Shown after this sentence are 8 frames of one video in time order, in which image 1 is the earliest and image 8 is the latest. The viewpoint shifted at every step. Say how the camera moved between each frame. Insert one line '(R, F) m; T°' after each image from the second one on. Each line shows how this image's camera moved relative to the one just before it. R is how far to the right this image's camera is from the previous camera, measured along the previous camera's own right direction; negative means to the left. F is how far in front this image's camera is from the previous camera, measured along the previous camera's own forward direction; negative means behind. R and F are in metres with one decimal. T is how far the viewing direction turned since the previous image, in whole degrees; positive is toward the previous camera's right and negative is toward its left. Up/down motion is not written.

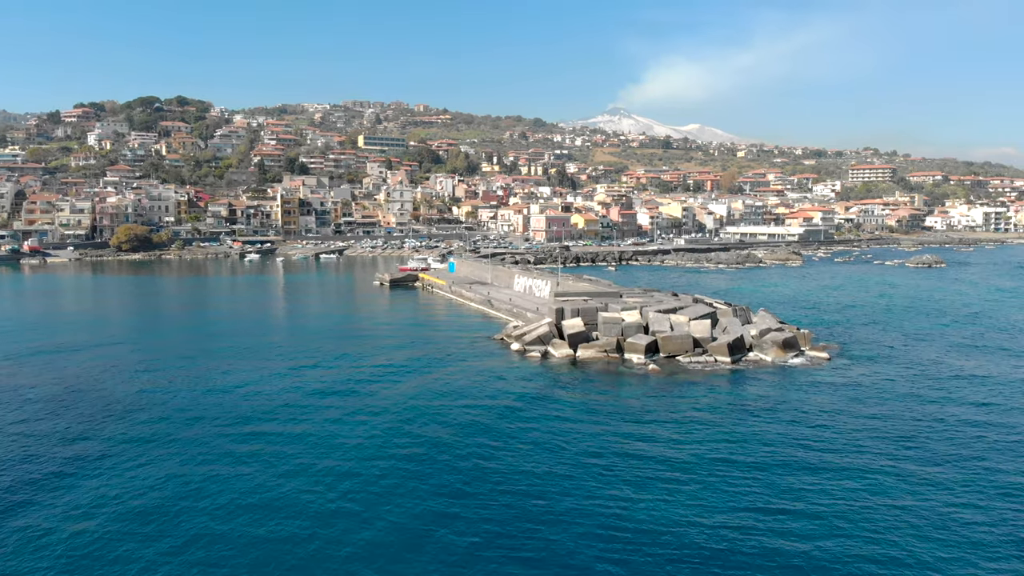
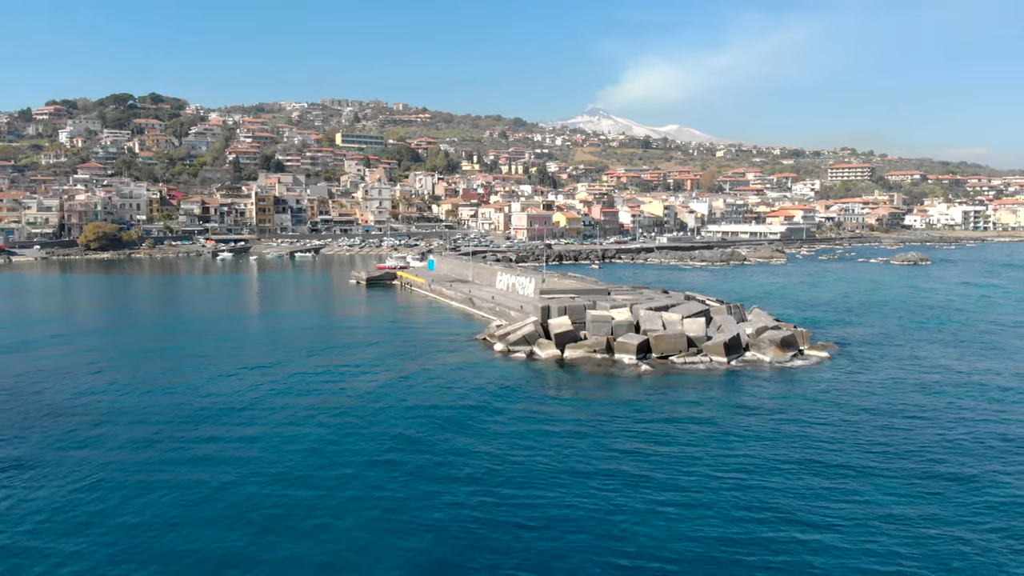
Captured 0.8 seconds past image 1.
(-0.1, +1.6) m; +2°
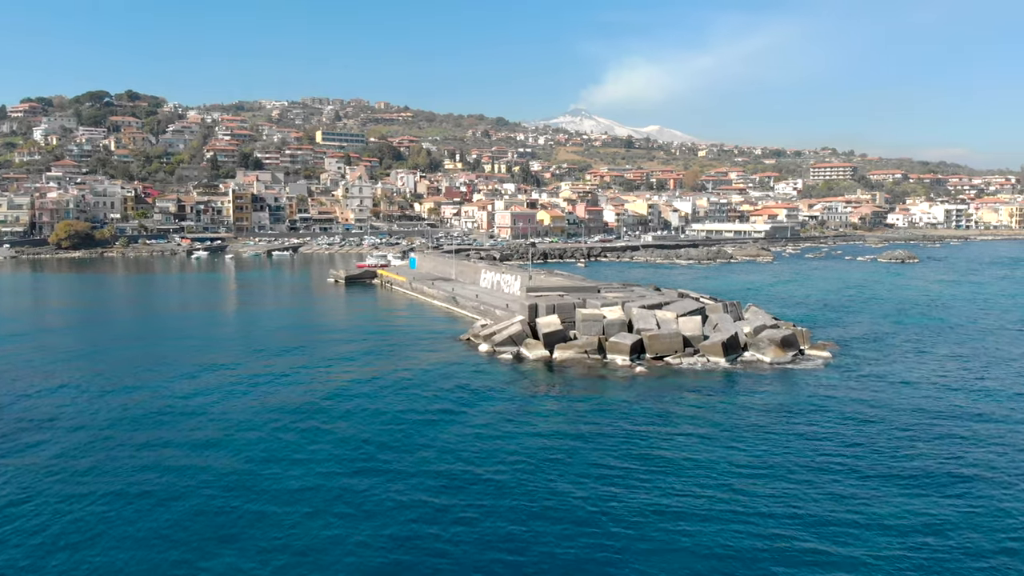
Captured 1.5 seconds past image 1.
(-0.1, +1.4) m; +1°
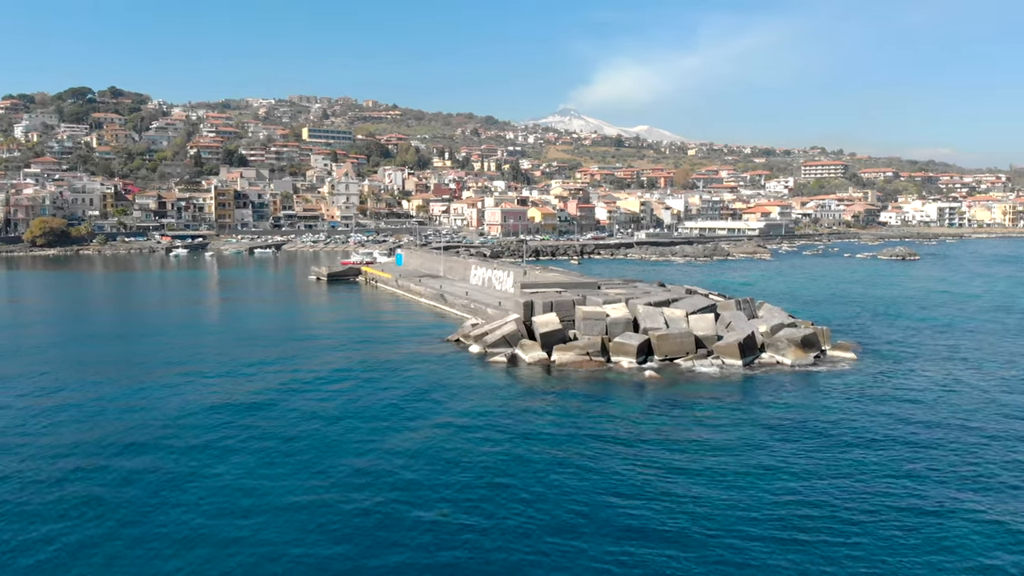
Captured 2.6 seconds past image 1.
(-0.1, +2.2) m; +1°
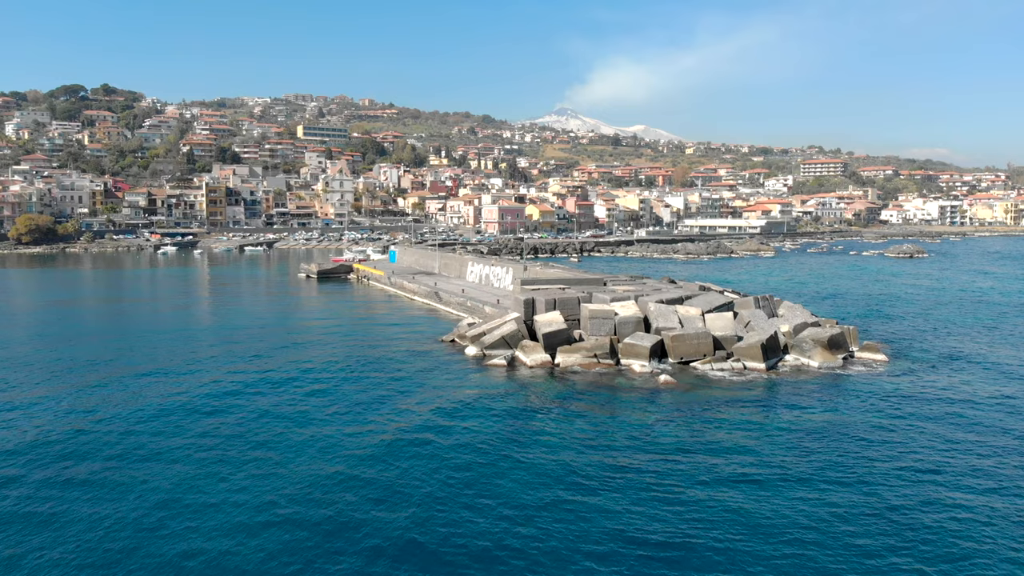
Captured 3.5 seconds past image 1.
(-0.1, +1.8) m; 0°
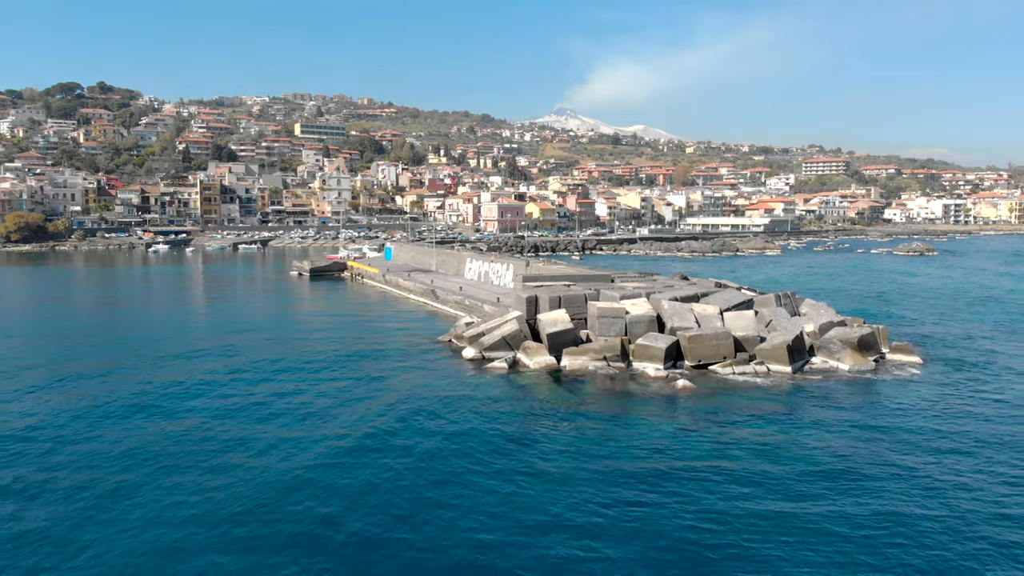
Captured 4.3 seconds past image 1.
(-0.1, +1.6) m; 0°
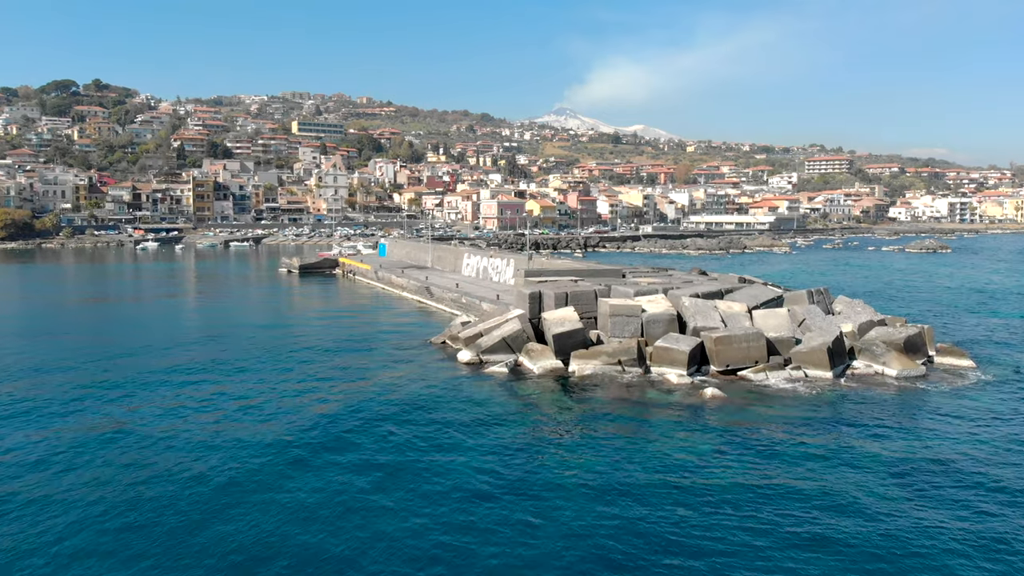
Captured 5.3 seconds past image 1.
(0.0, +2.1) m; 0°
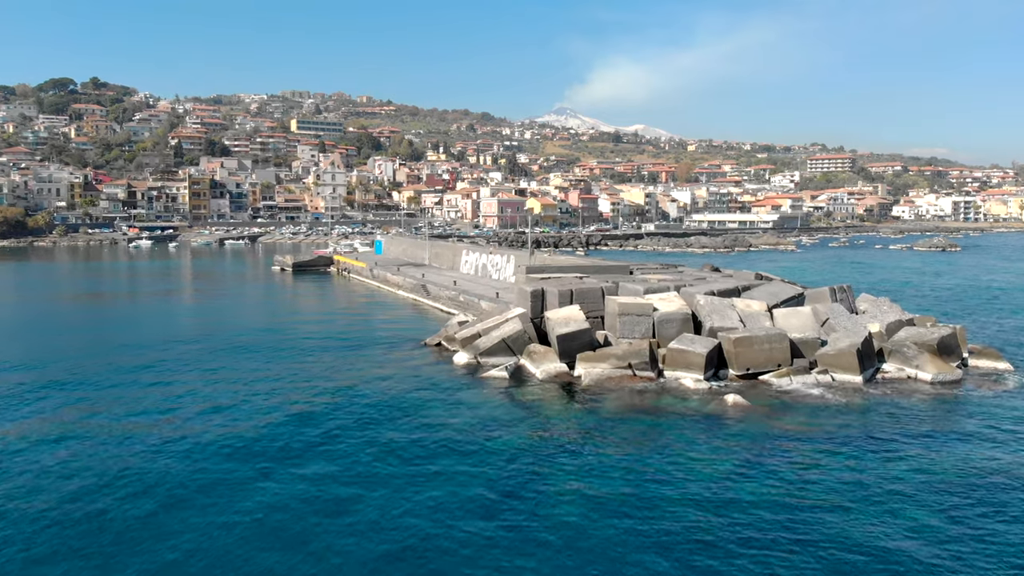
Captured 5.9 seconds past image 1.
(0.0, +1.2) m; 0°
